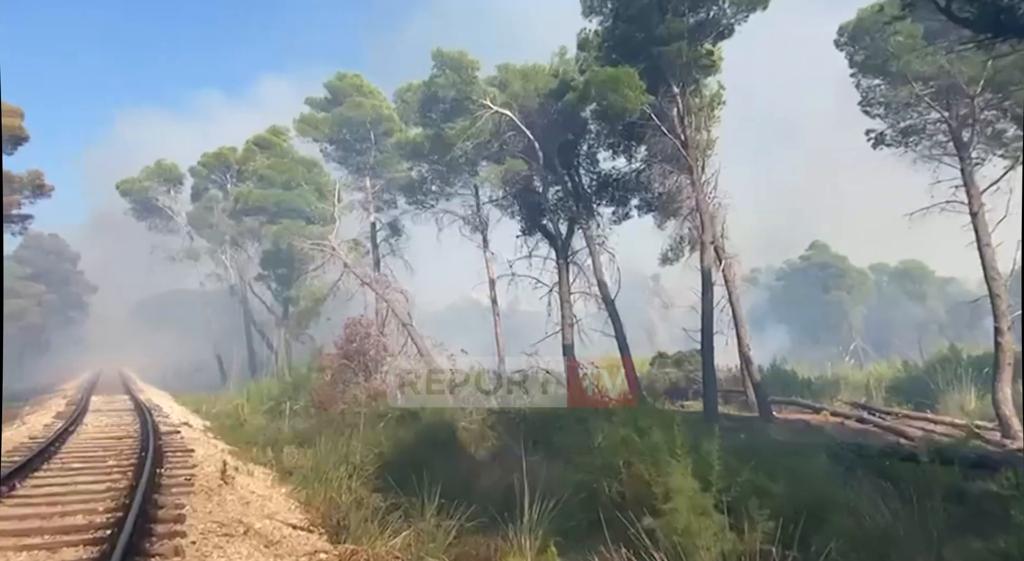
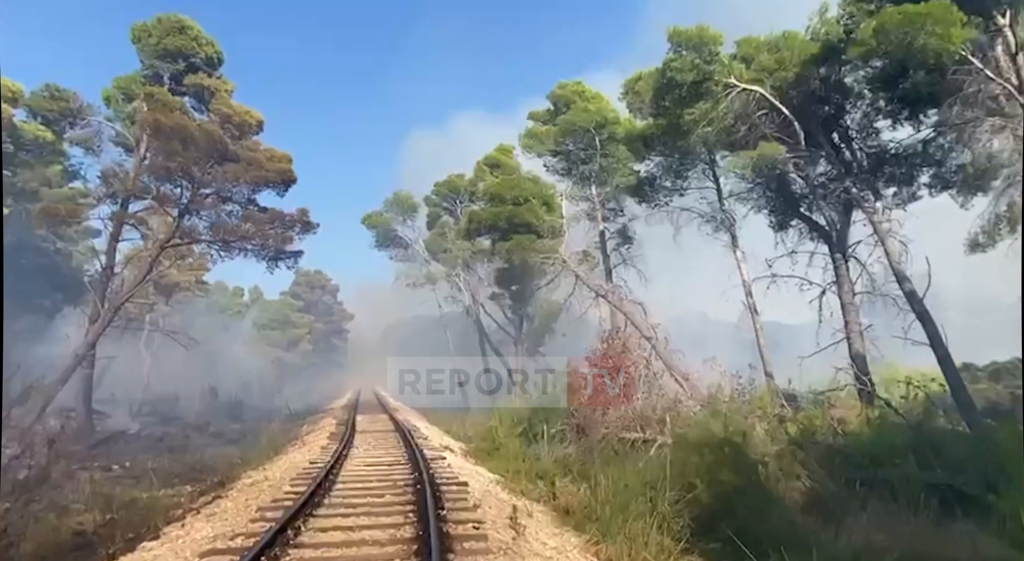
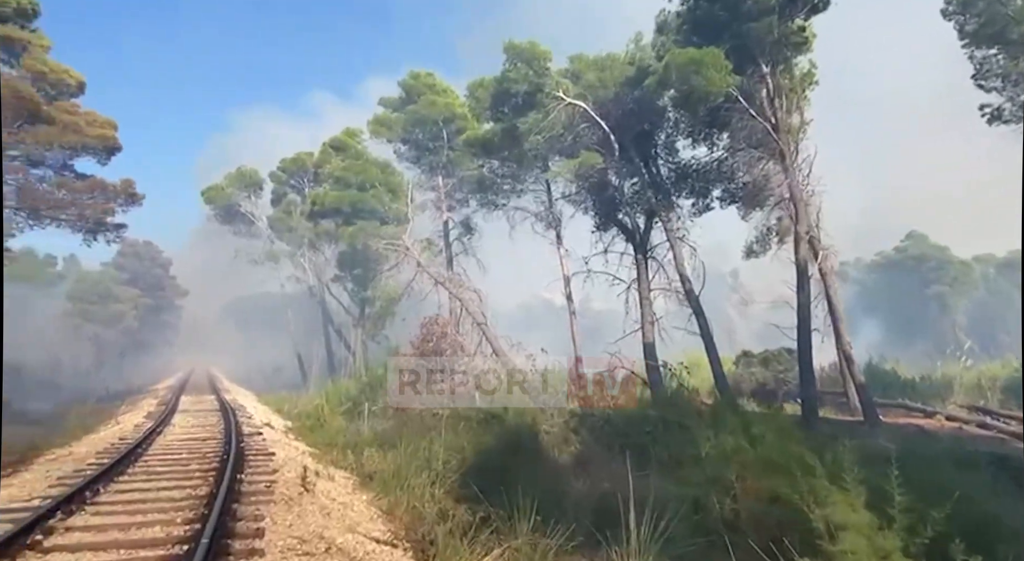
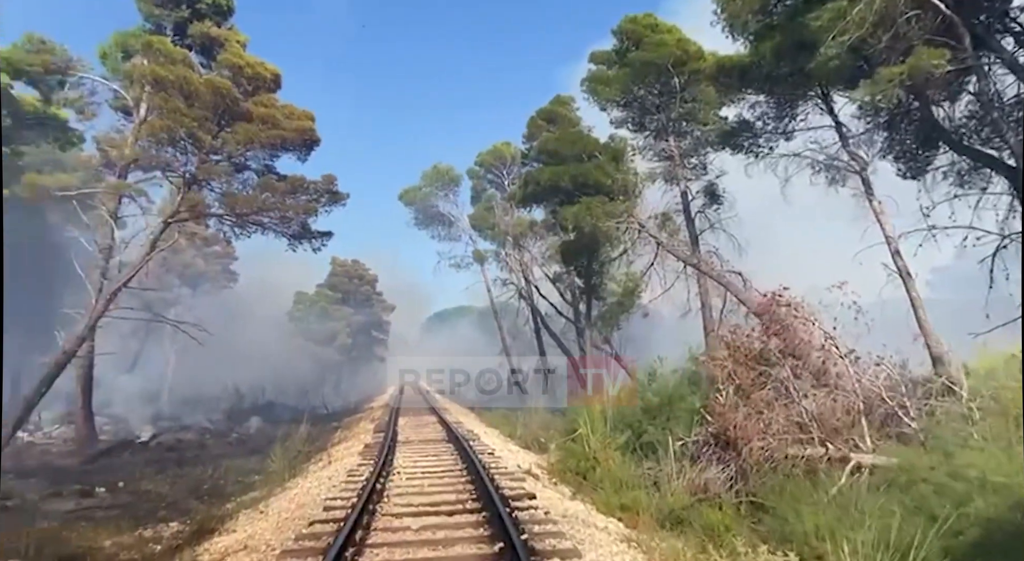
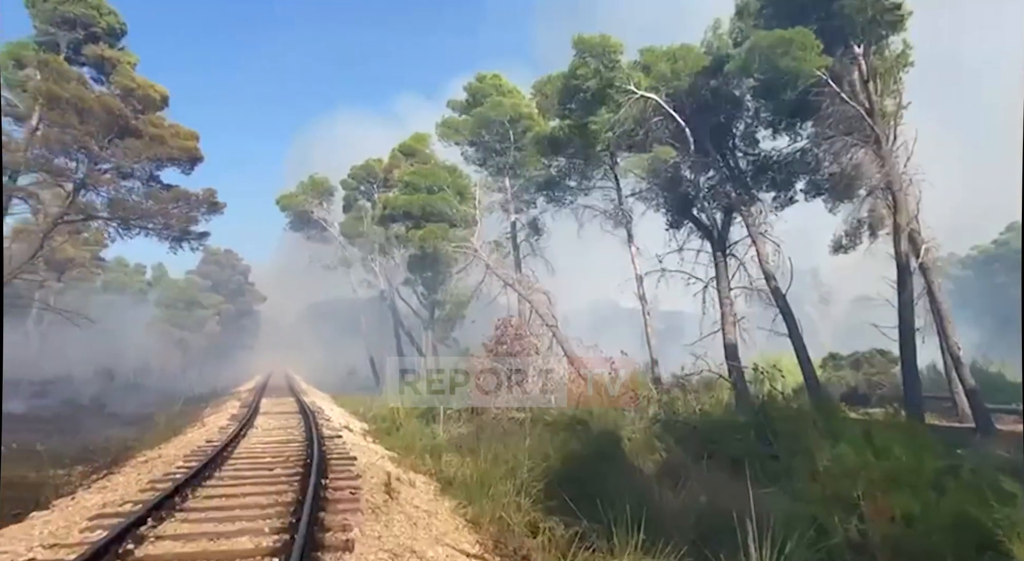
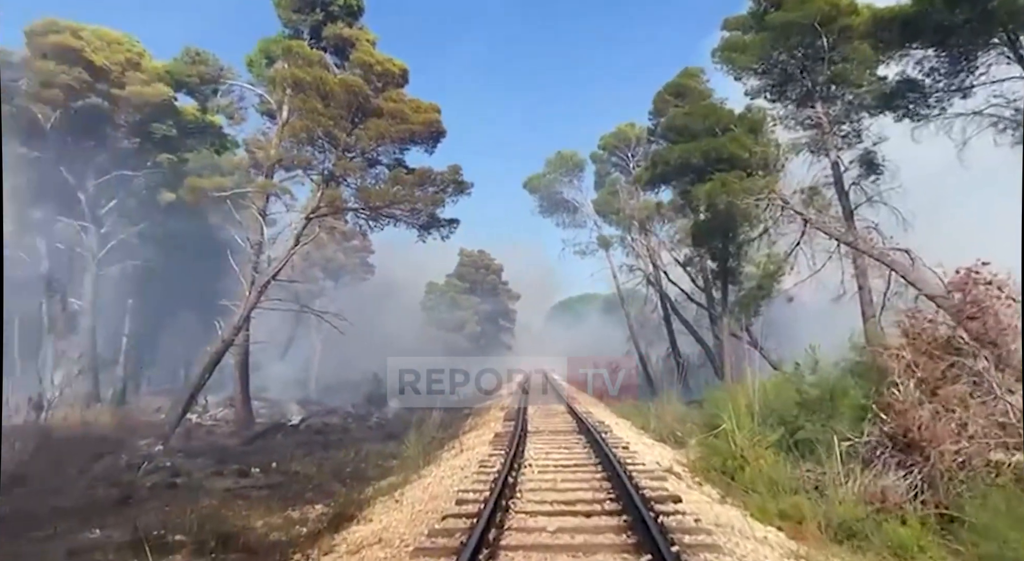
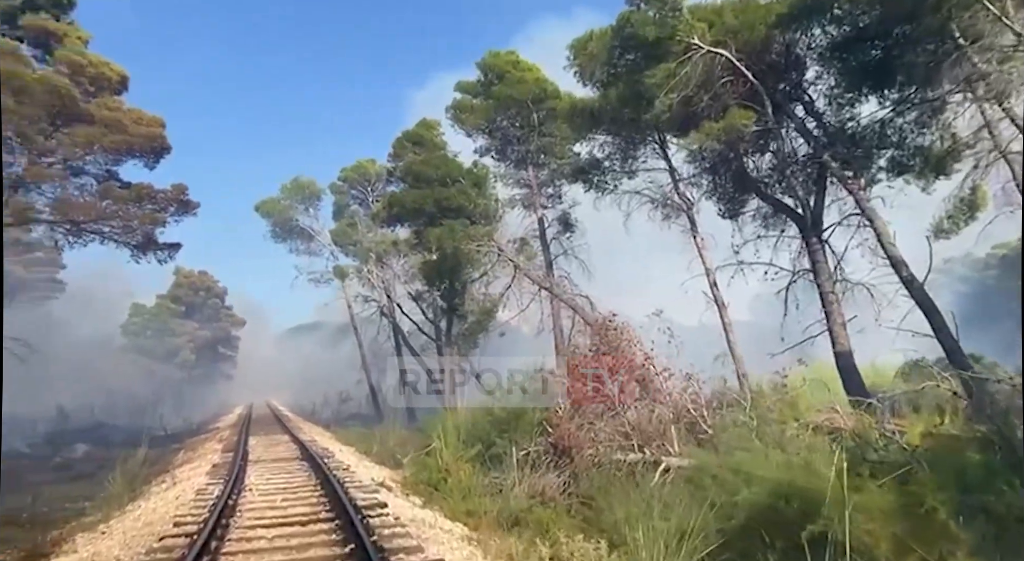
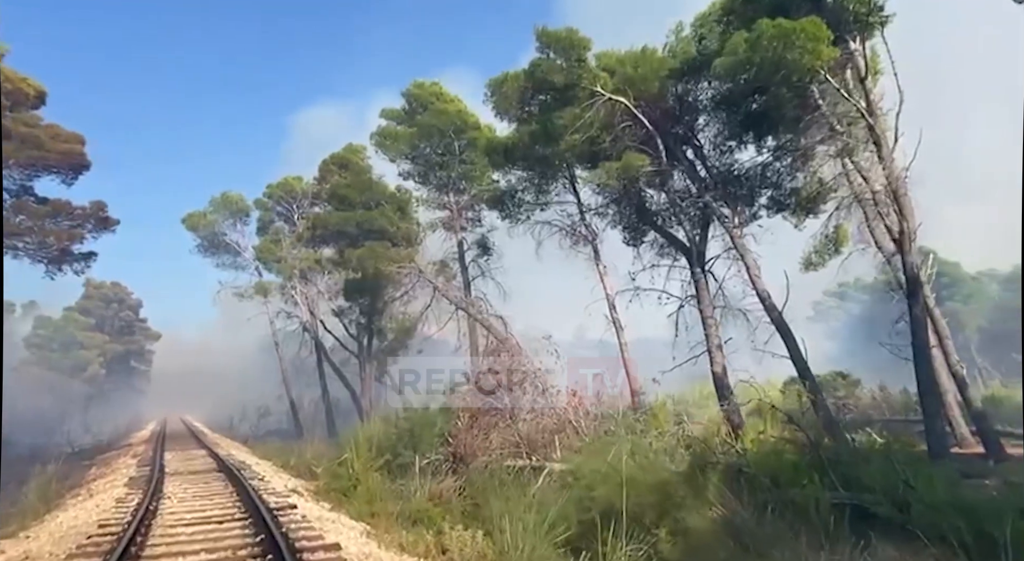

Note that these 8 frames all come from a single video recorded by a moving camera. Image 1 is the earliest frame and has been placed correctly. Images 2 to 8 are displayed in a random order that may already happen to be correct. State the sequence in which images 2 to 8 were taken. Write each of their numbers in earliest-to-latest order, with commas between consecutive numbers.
3, 5, 2, 8, 7, 4, 6
